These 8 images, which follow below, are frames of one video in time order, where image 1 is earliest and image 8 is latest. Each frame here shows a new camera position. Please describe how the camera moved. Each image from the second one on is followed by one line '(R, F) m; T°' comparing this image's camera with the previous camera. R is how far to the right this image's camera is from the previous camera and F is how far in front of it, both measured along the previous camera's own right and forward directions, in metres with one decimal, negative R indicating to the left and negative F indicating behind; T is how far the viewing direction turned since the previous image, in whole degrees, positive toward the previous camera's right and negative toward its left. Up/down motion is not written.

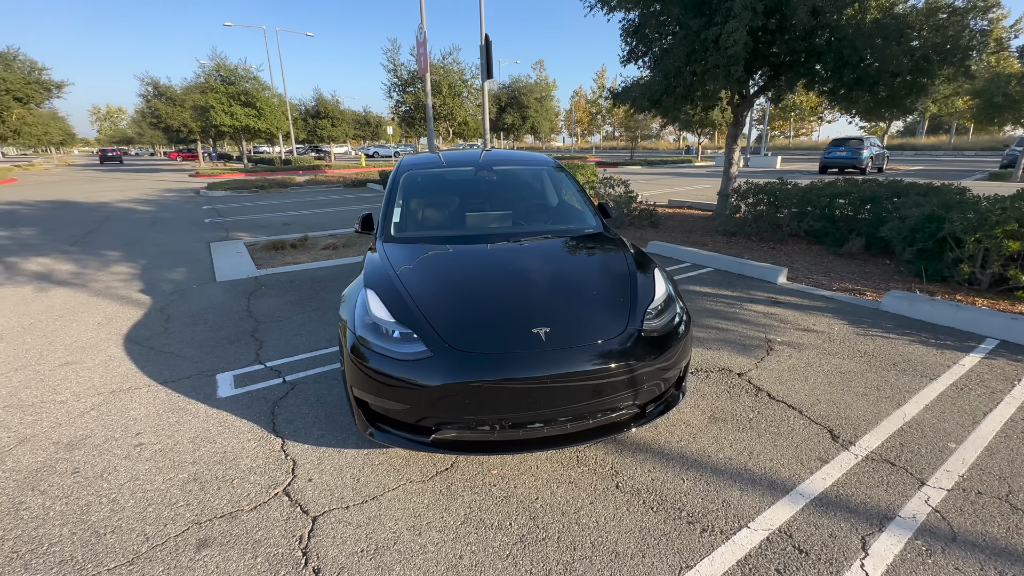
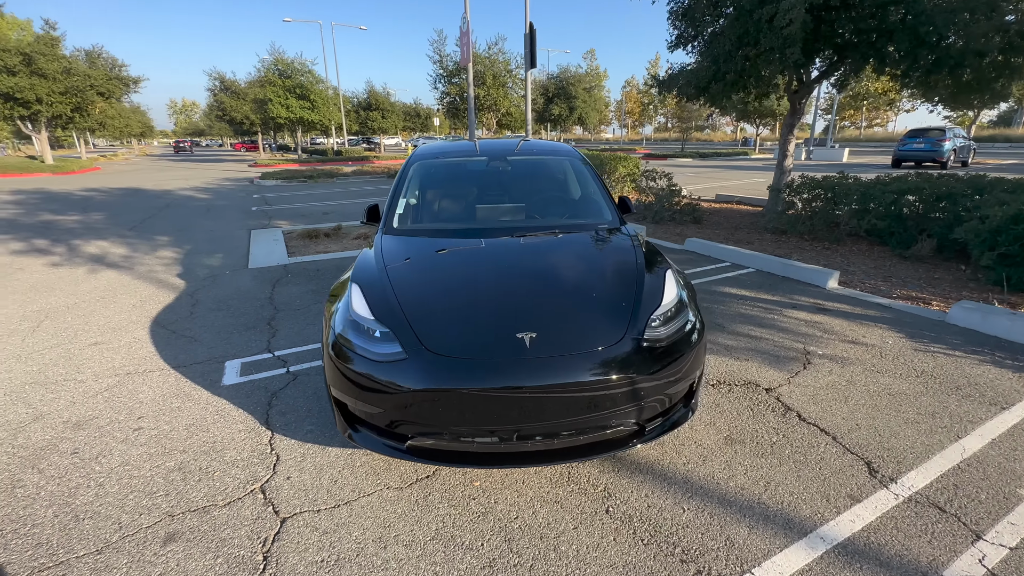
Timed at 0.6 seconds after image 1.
(+0.3, +0.2) m; -6°
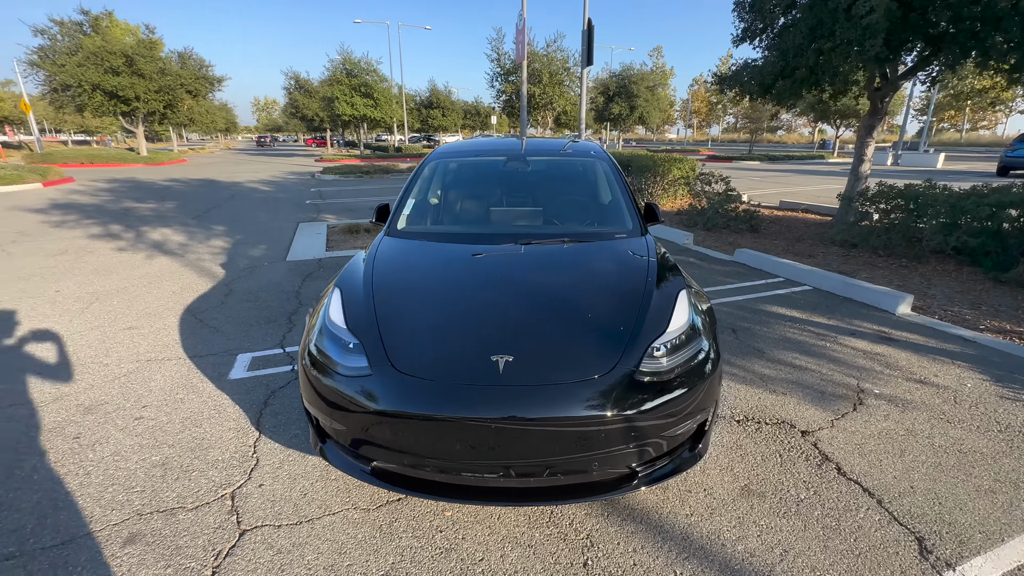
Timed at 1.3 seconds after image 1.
(+0.3, +0.2) m; -7°
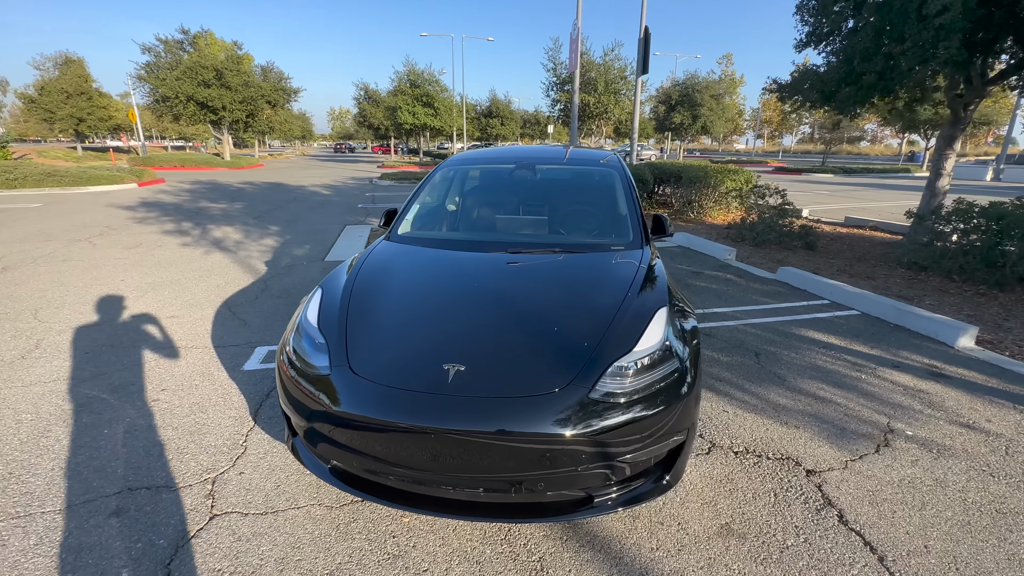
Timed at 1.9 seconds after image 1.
(+0.4, +0.1) m; -7°
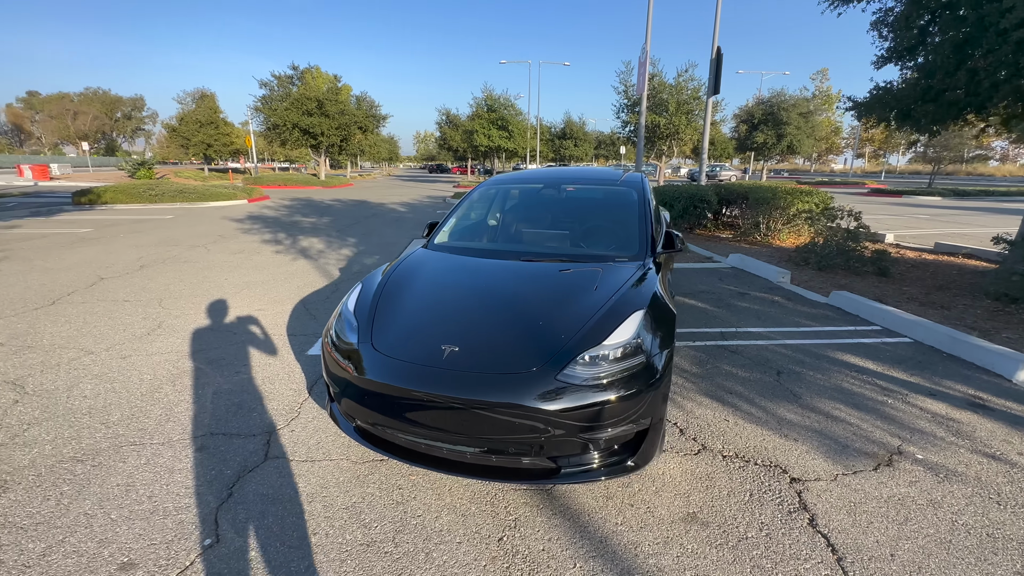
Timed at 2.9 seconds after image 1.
(+0.4, -0.3) m; -9°
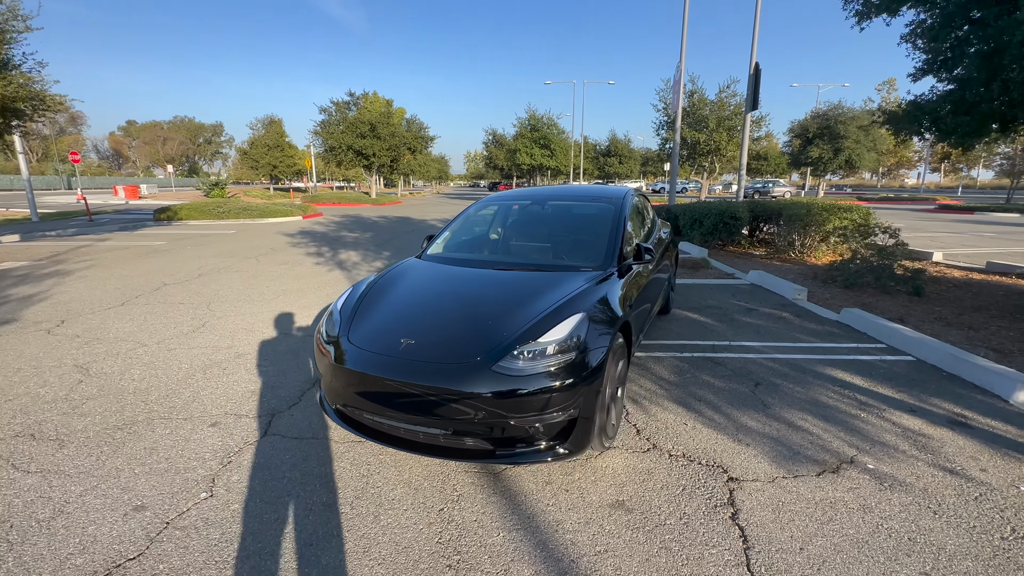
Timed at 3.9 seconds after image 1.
(+0.6, -0.3) m; -6°
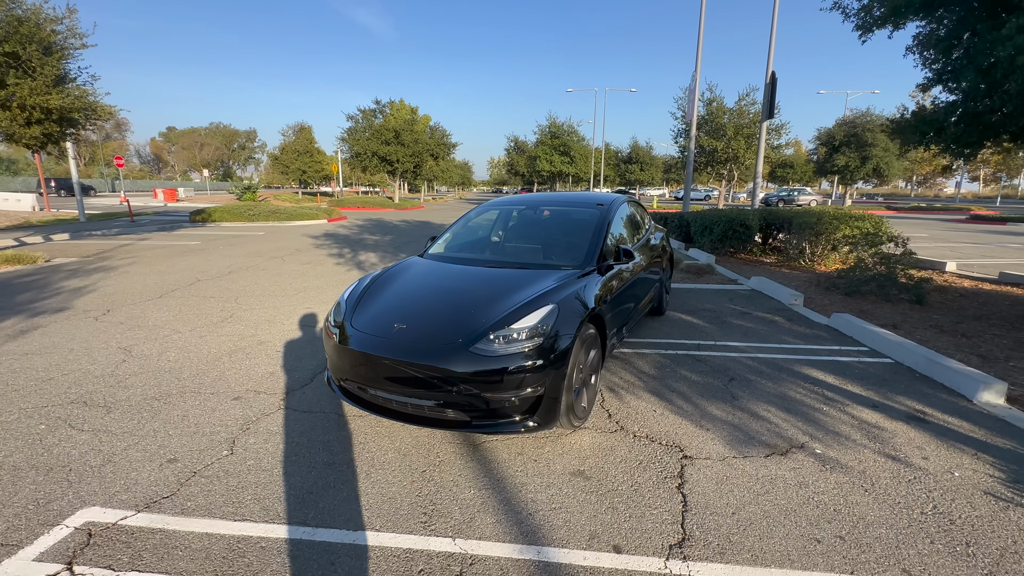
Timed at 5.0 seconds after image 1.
(+0.3, -0.4) m; -3°
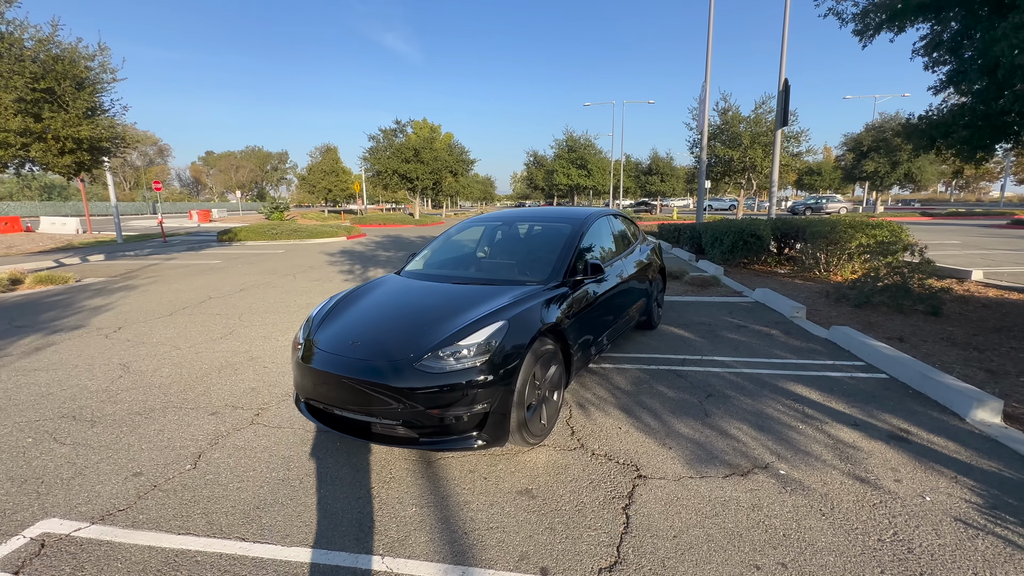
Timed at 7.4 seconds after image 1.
(+0.5, 0.0) m; -3°
